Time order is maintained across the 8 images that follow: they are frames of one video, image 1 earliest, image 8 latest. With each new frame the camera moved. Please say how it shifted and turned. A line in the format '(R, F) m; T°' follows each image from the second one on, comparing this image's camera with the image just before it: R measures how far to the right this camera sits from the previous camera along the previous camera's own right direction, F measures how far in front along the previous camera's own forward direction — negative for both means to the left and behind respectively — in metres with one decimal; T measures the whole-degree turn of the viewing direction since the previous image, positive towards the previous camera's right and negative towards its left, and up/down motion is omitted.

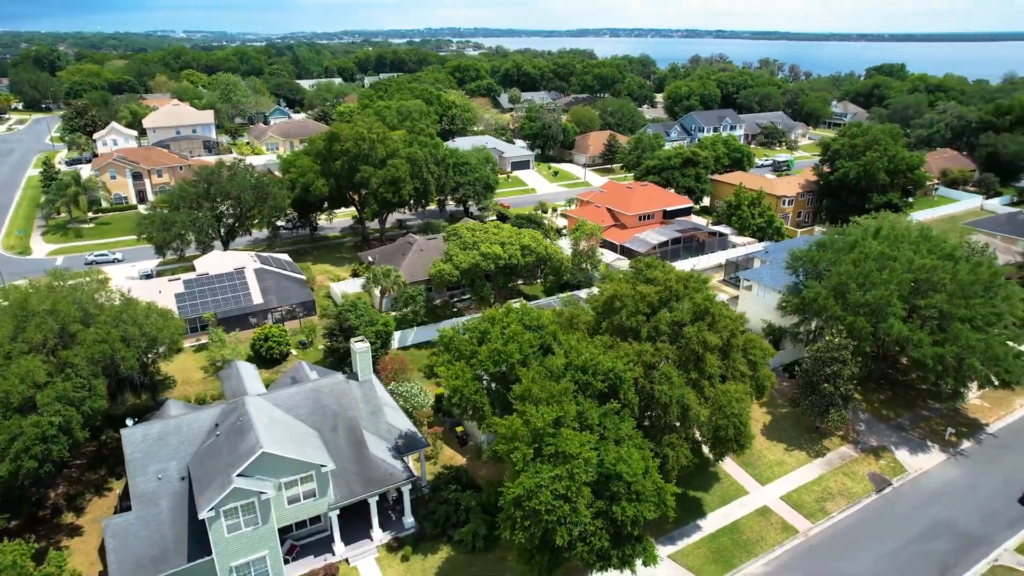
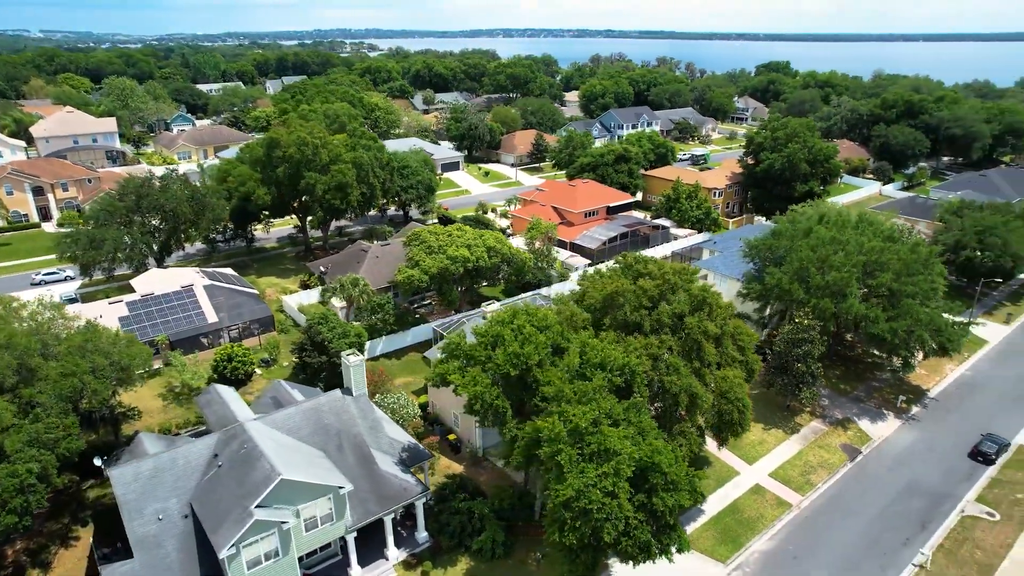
(-3.4, +0.4) m; +8°
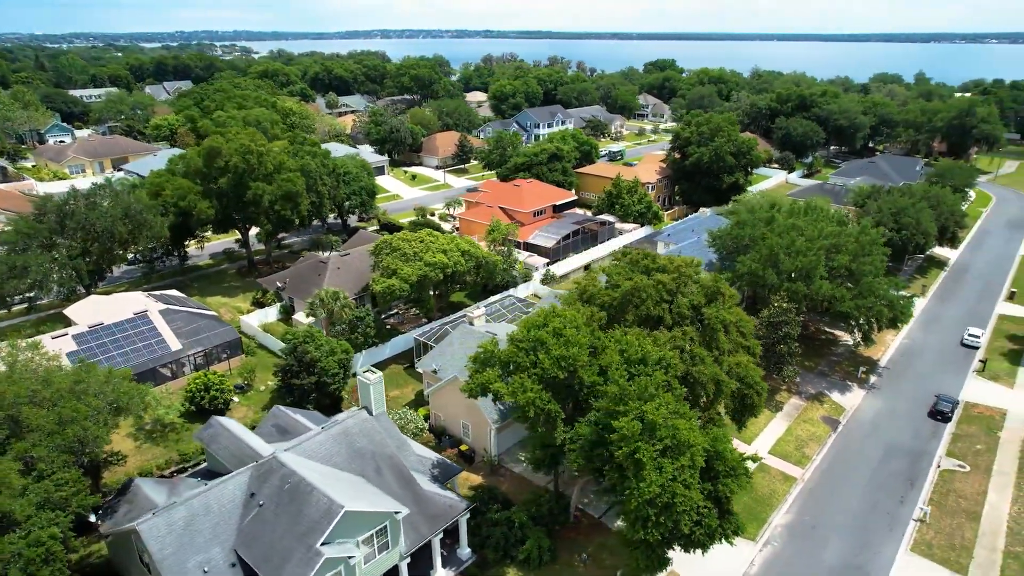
(-4.7, +0.7) m; +9°
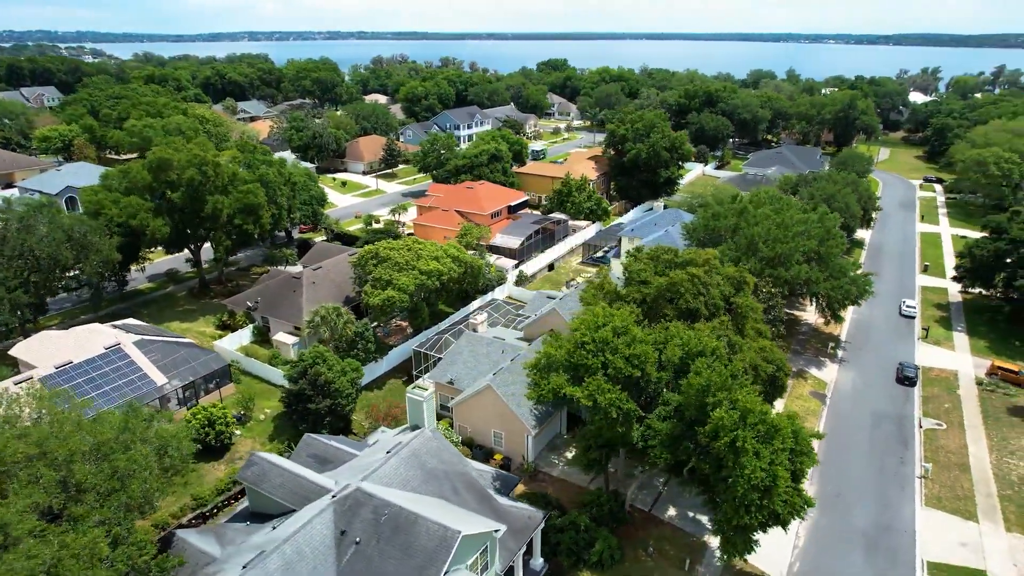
(-5.6, +0.8) m; +10°
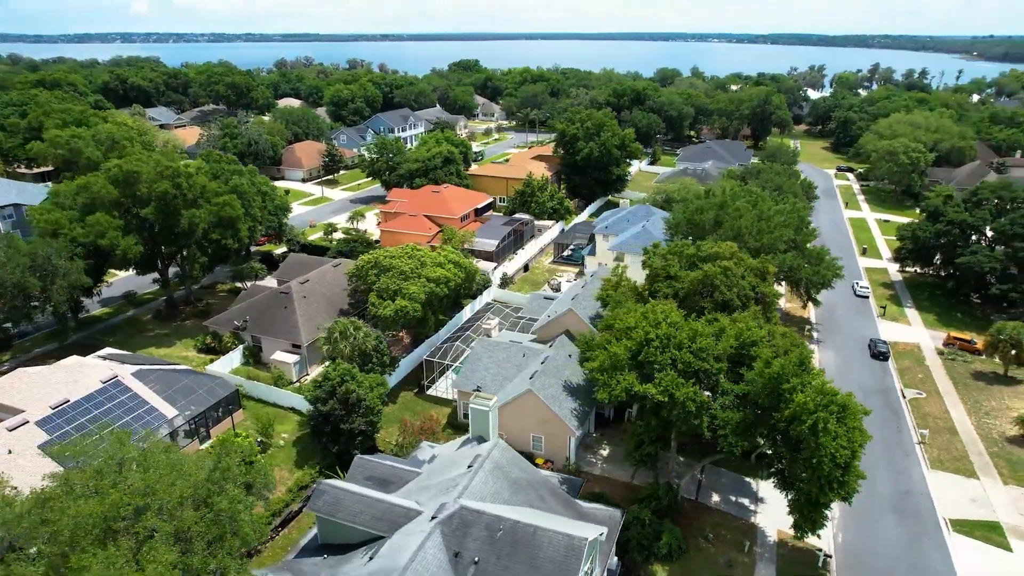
(-5.2, +0.6) m; +8°
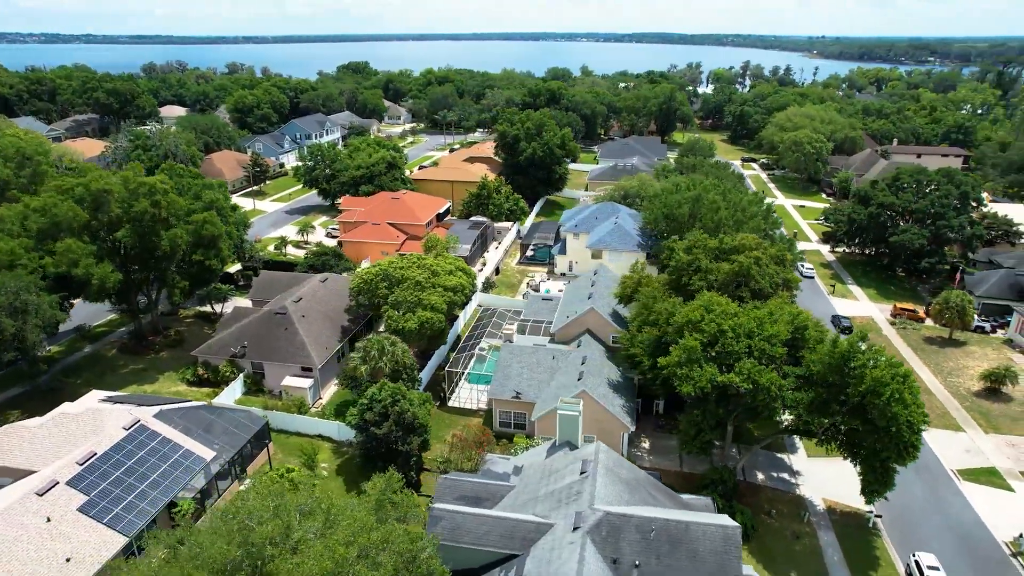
(-6.5, +0.8) m; +10°
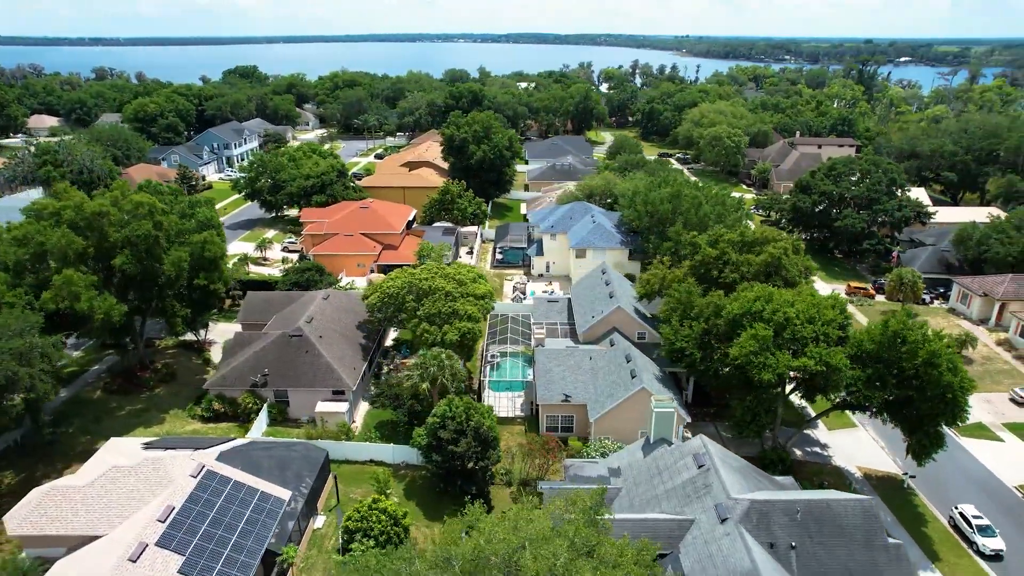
(-6.7, +0.8) m; +10°
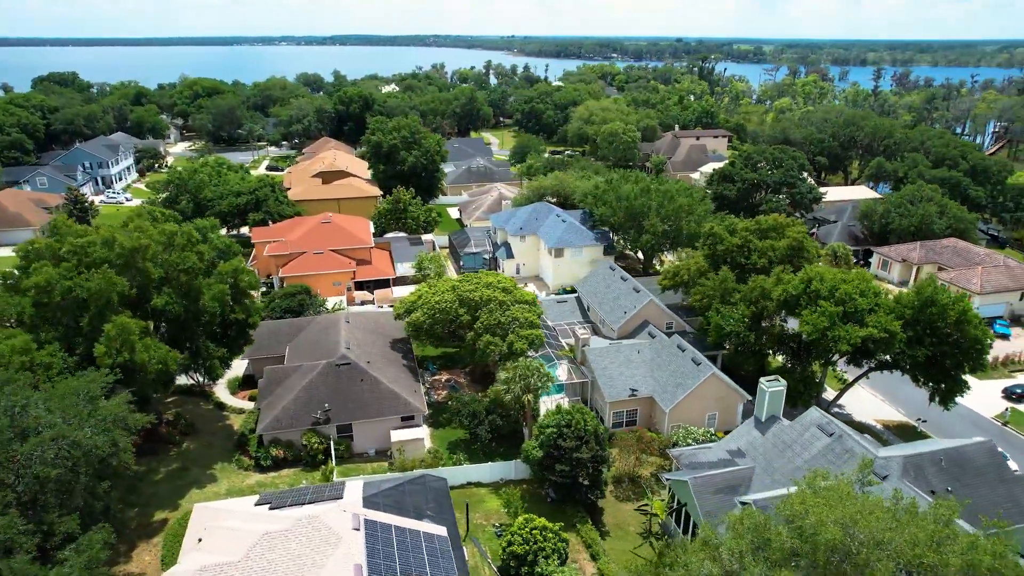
(-9.5, +1.2) m; +13°
